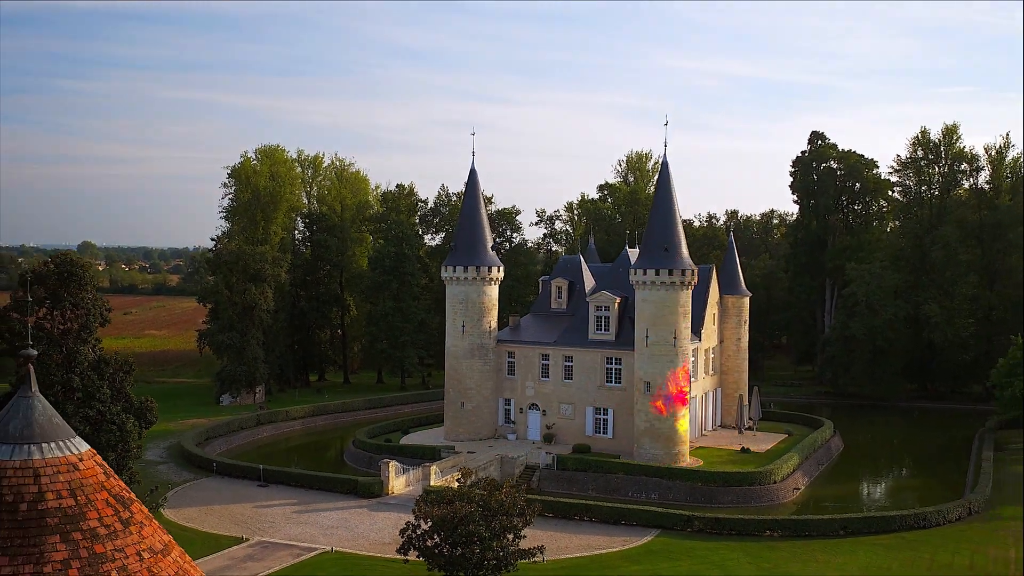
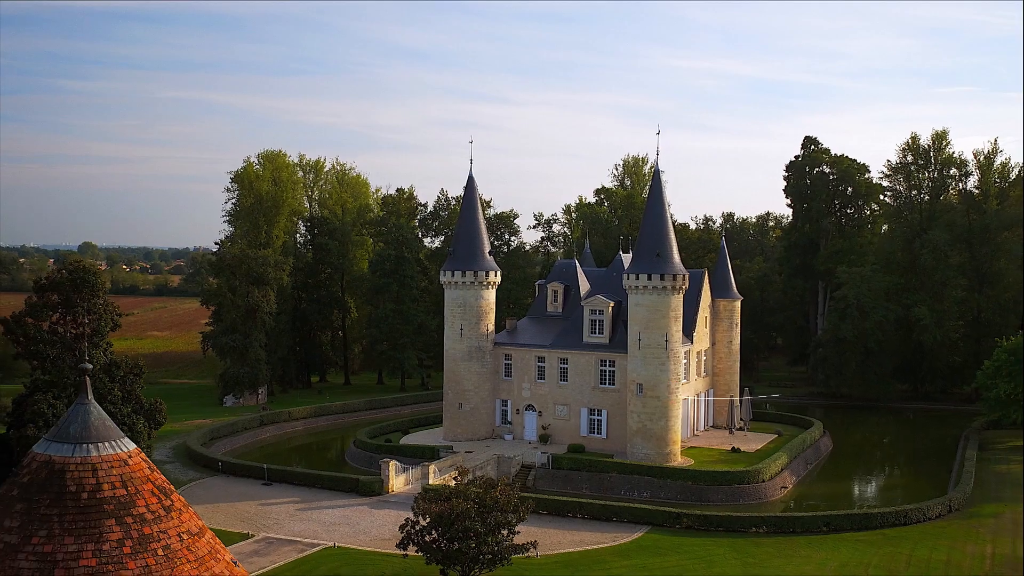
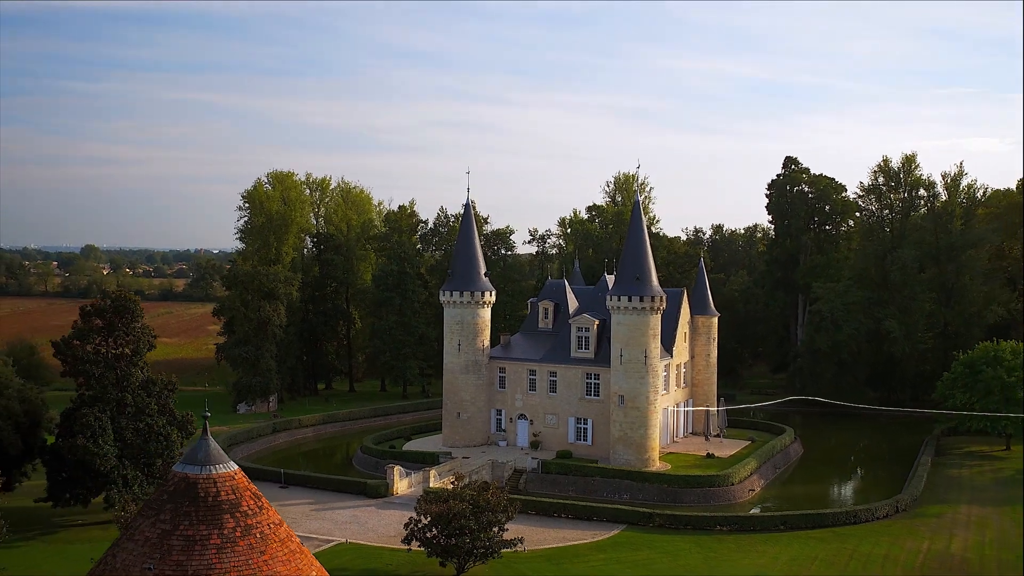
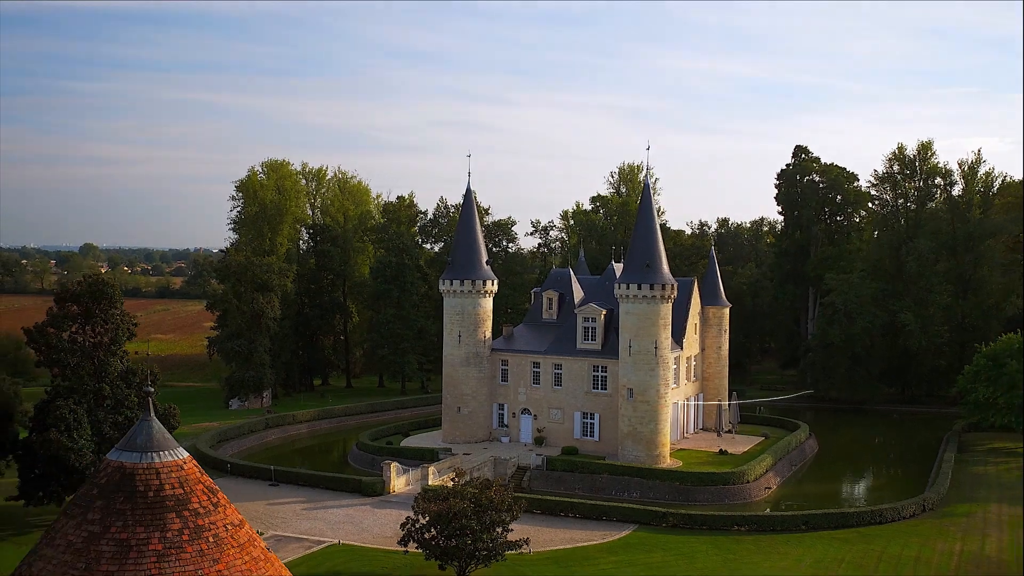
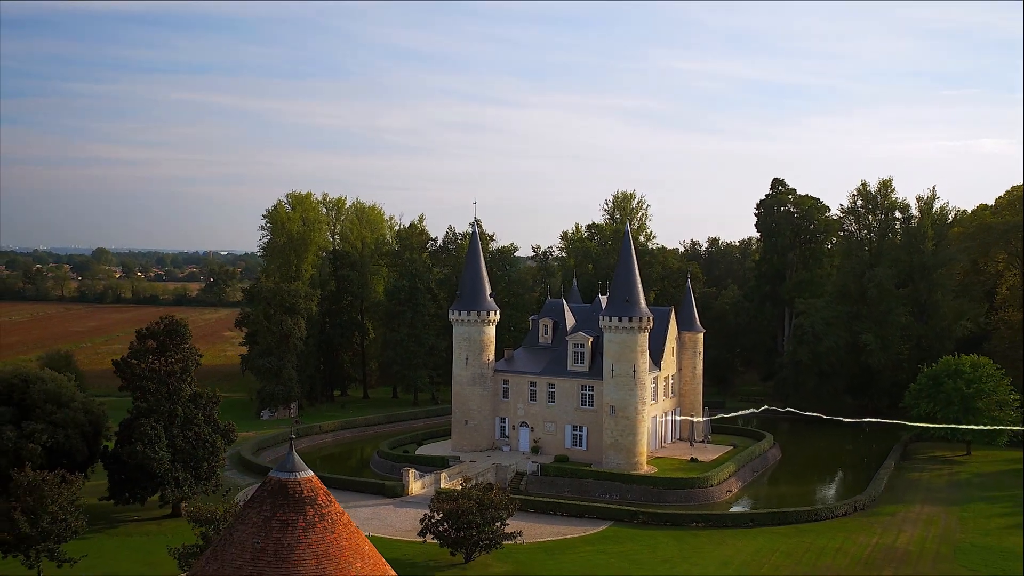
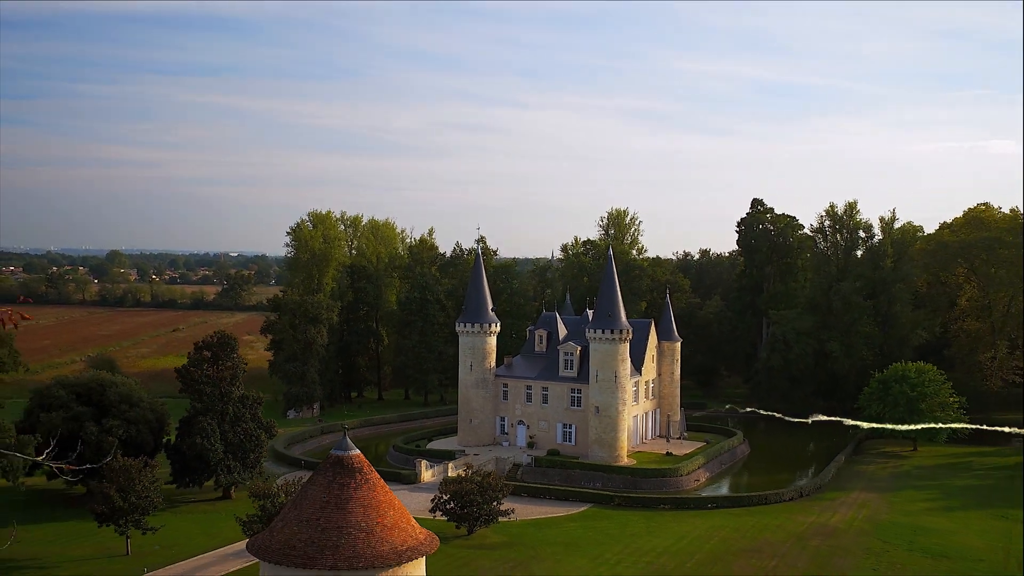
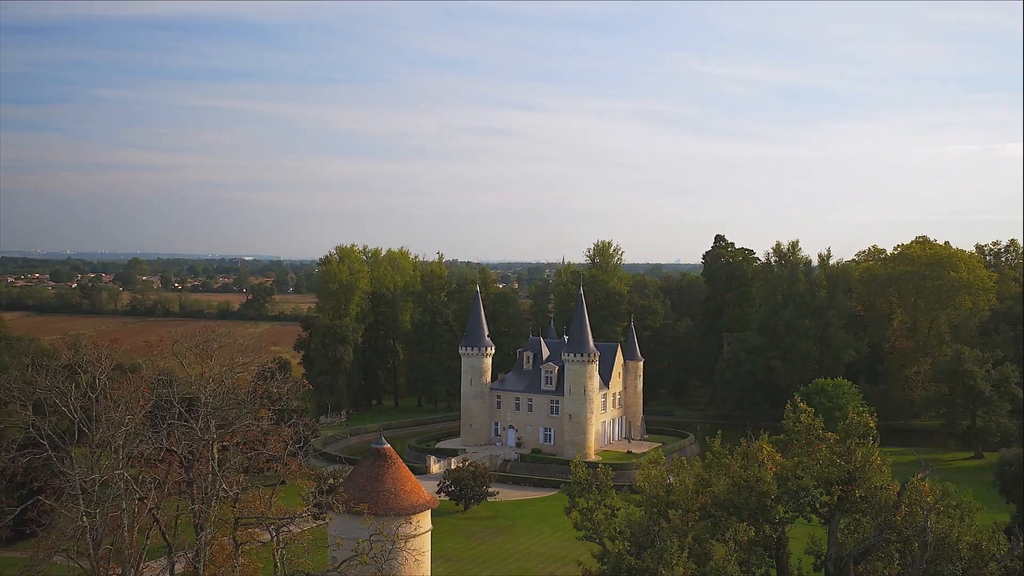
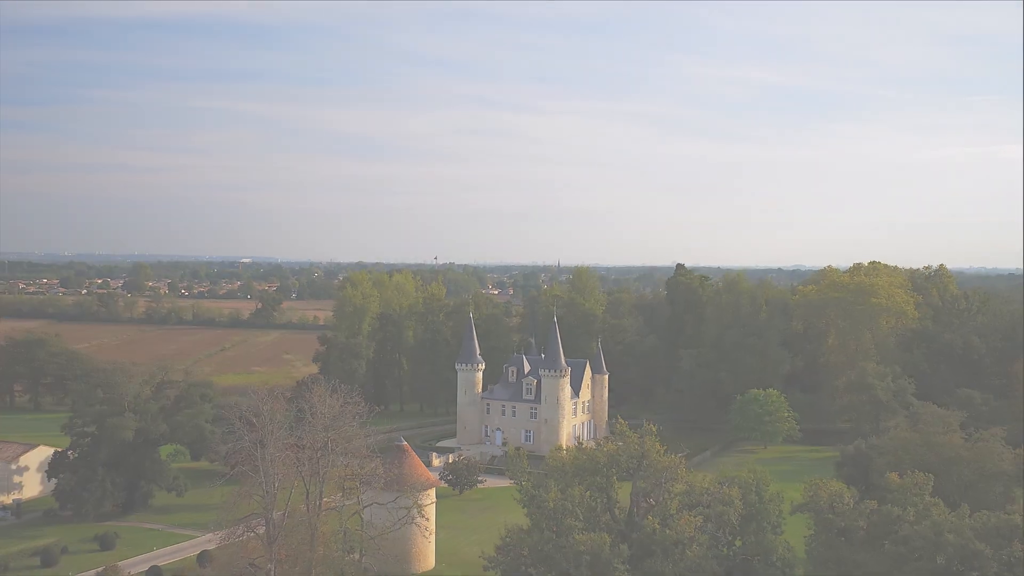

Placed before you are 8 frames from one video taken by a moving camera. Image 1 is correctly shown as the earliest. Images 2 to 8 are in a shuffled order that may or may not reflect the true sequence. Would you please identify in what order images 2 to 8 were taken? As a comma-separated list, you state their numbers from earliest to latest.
2, 4, 3, 5, 6, 7, 8
